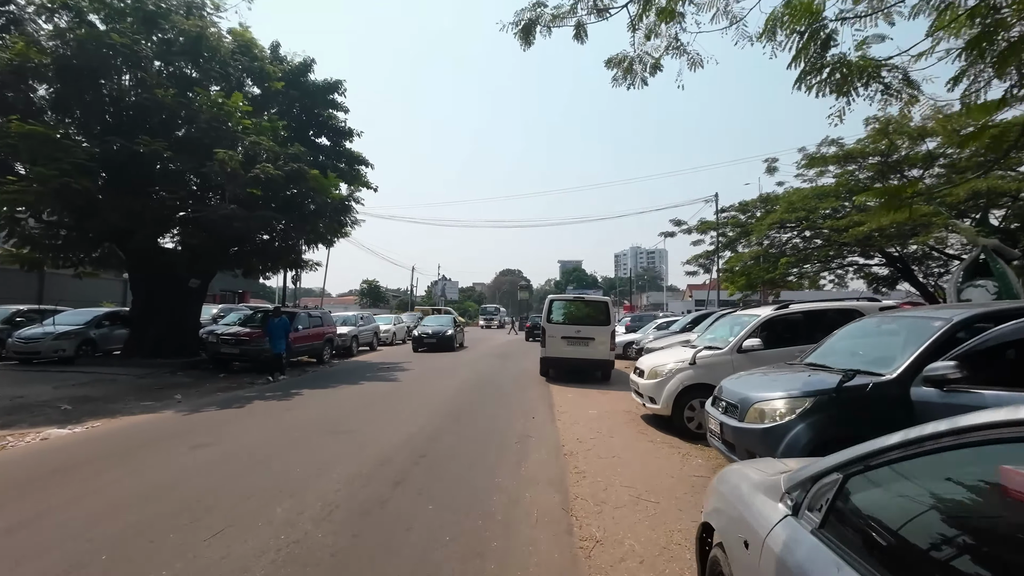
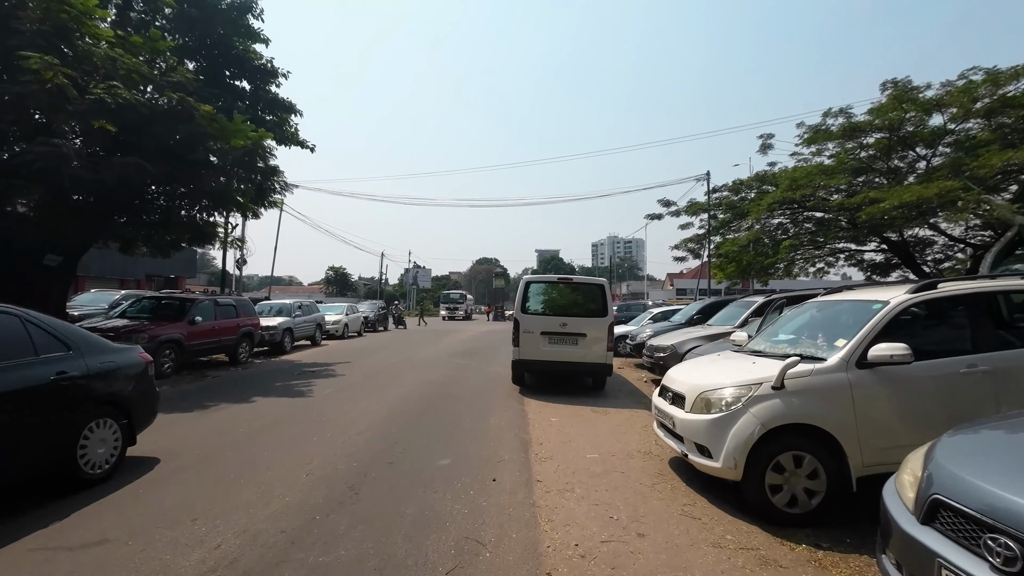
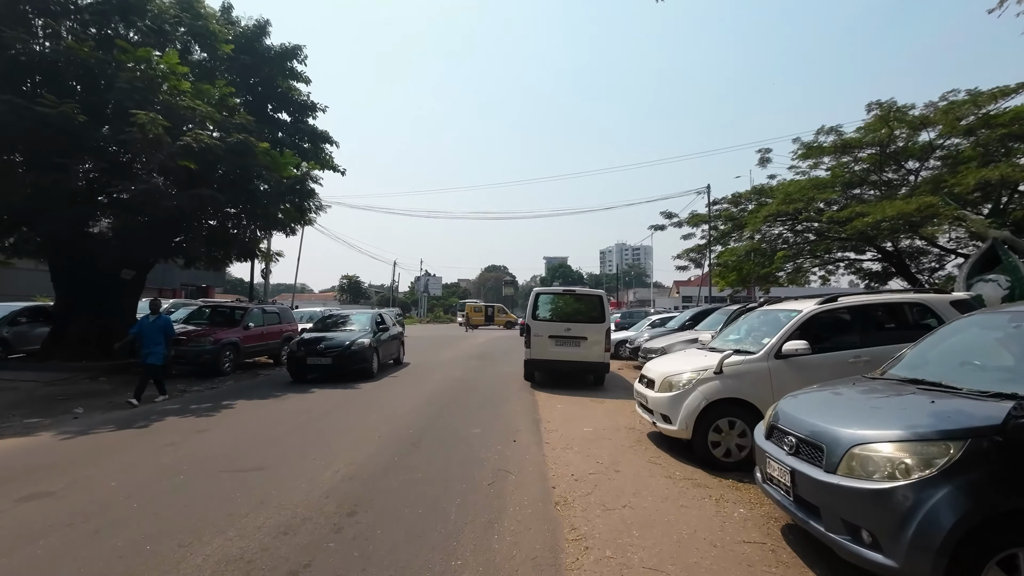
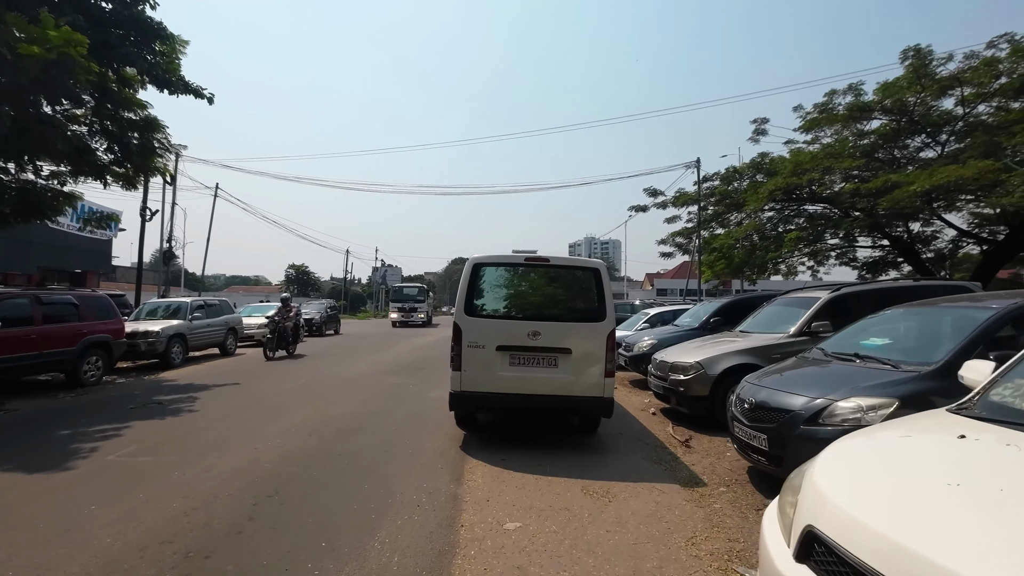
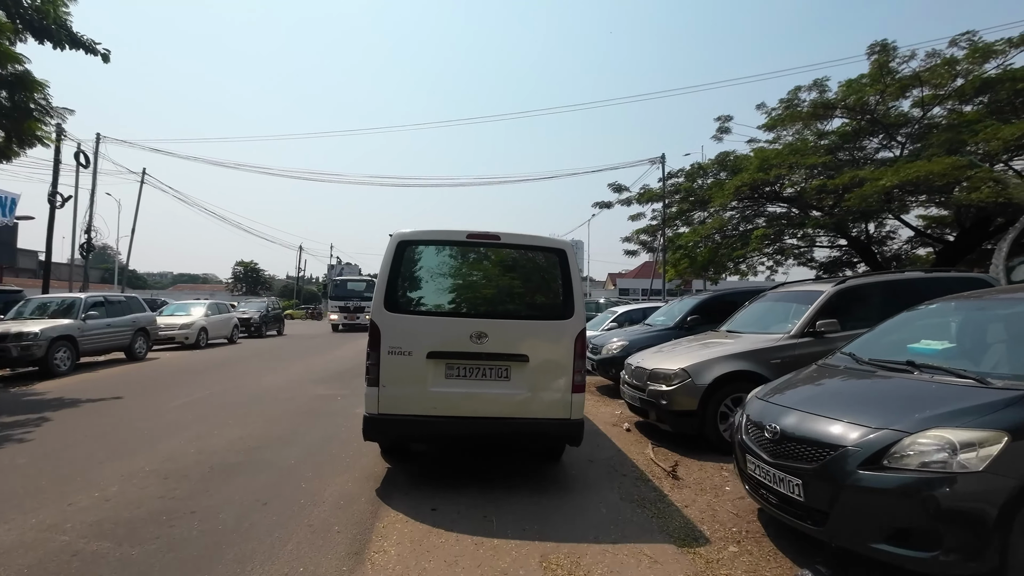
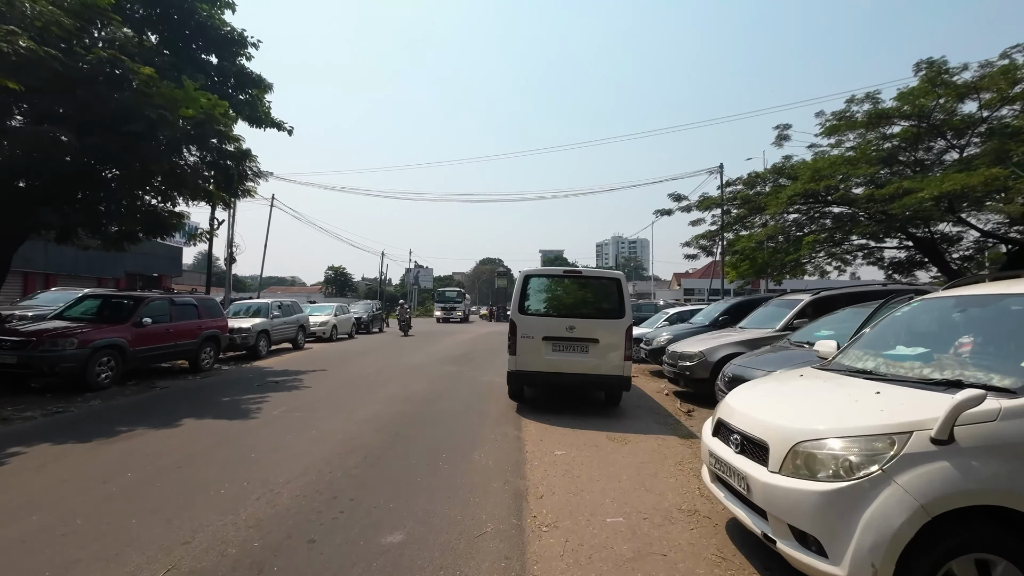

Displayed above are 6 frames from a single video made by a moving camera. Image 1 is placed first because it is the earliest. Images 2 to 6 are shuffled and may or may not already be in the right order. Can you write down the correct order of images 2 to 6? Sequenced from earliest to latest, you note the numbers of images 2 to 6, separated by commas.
3, 2, 6, 4, 5
